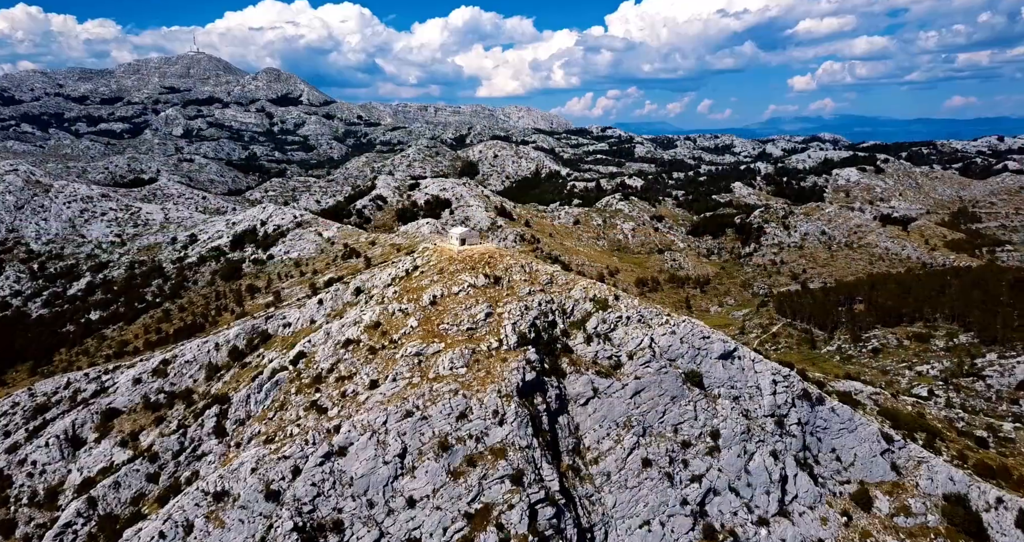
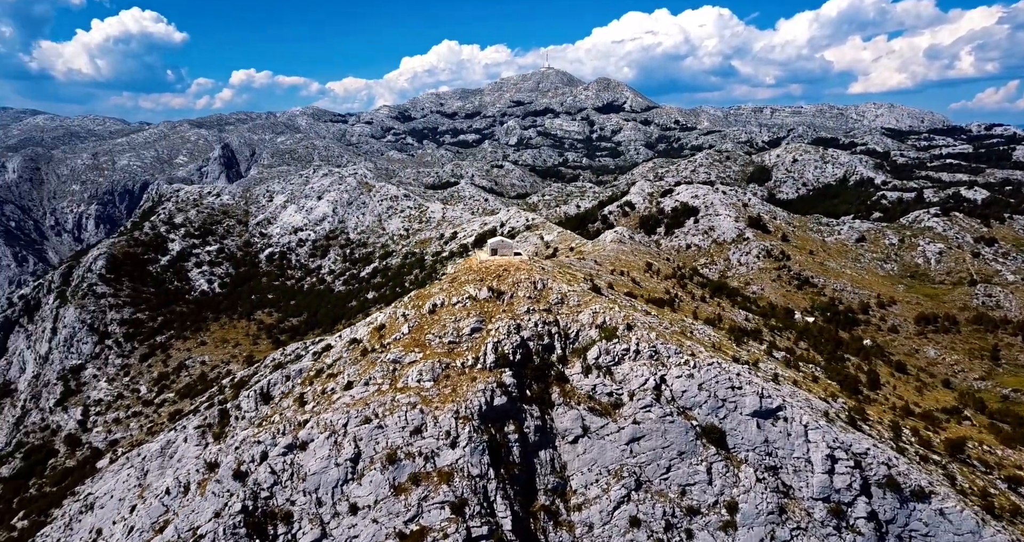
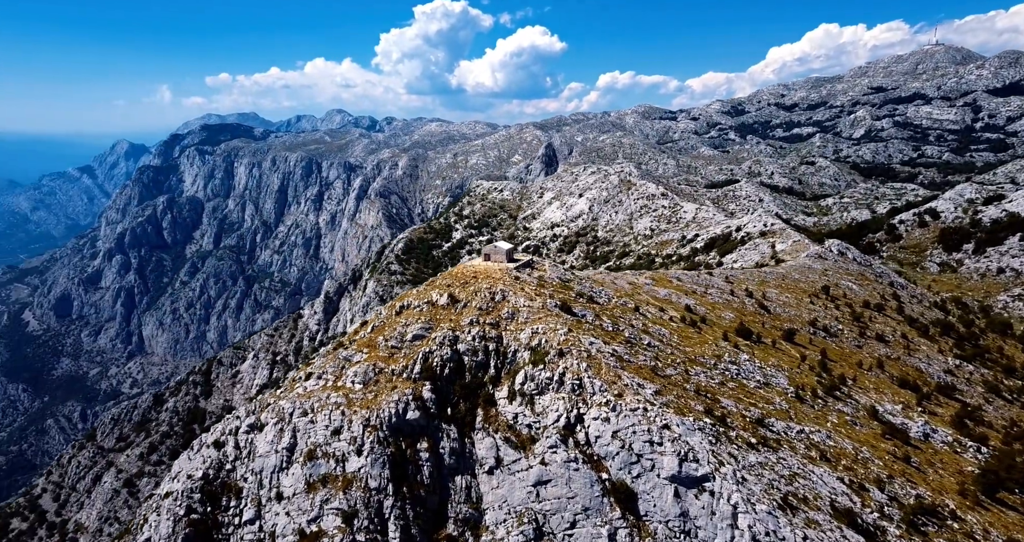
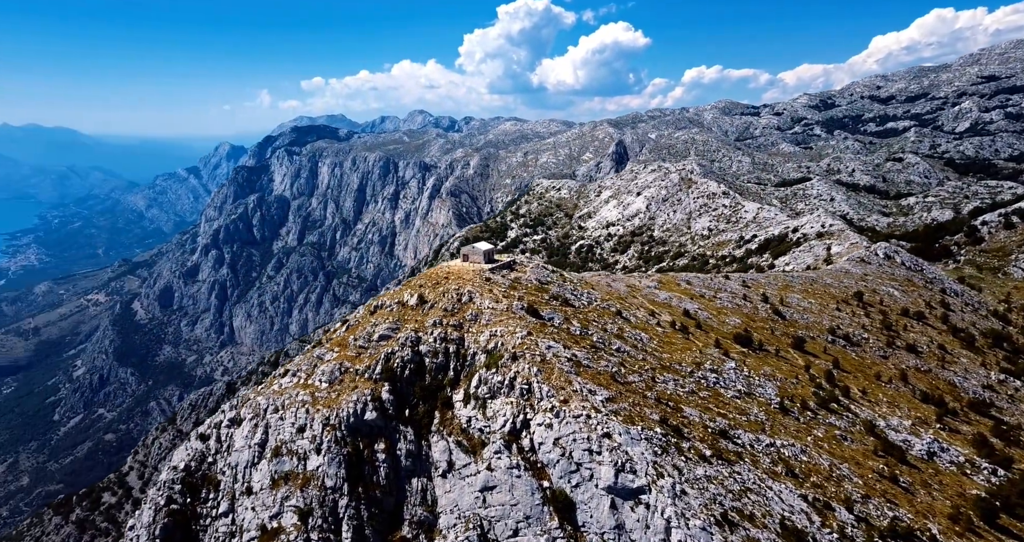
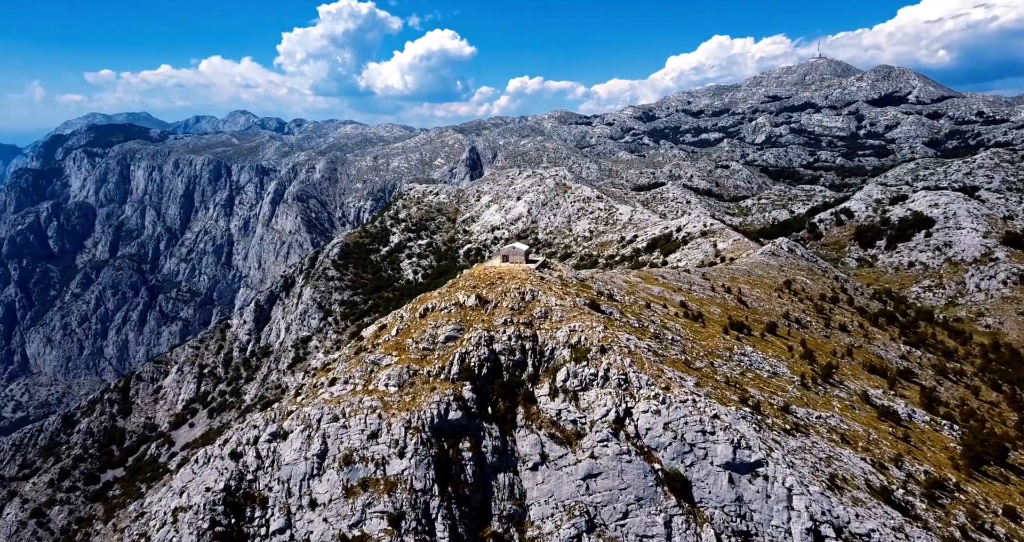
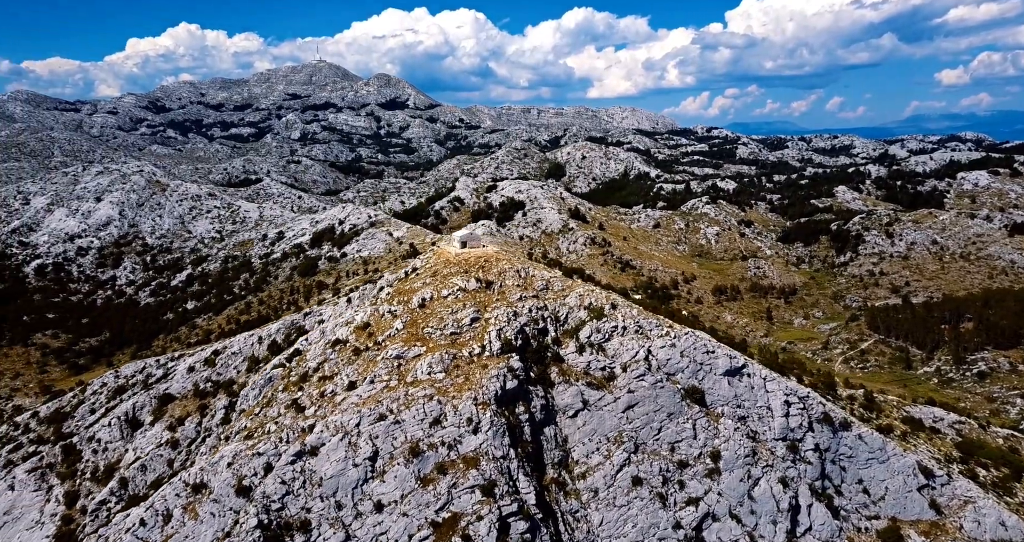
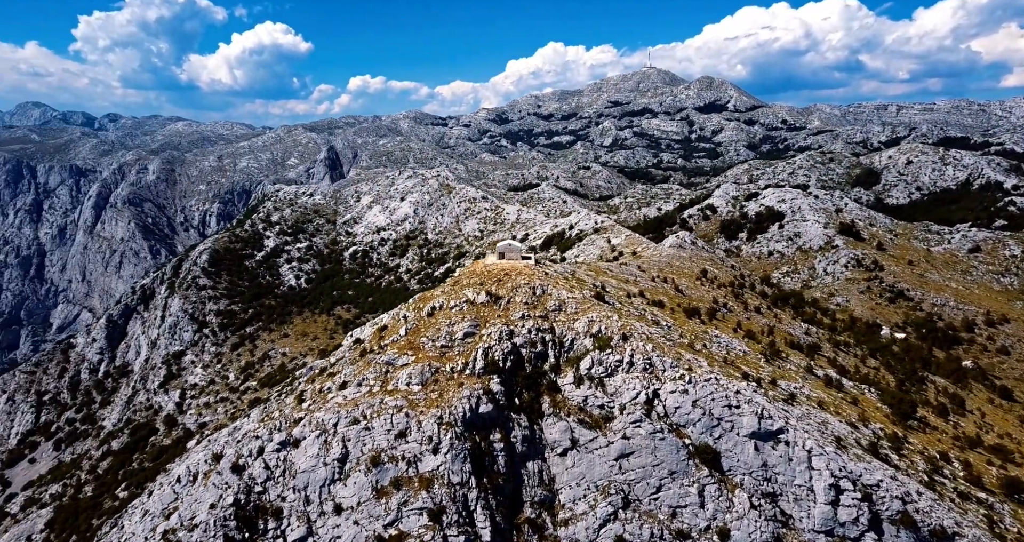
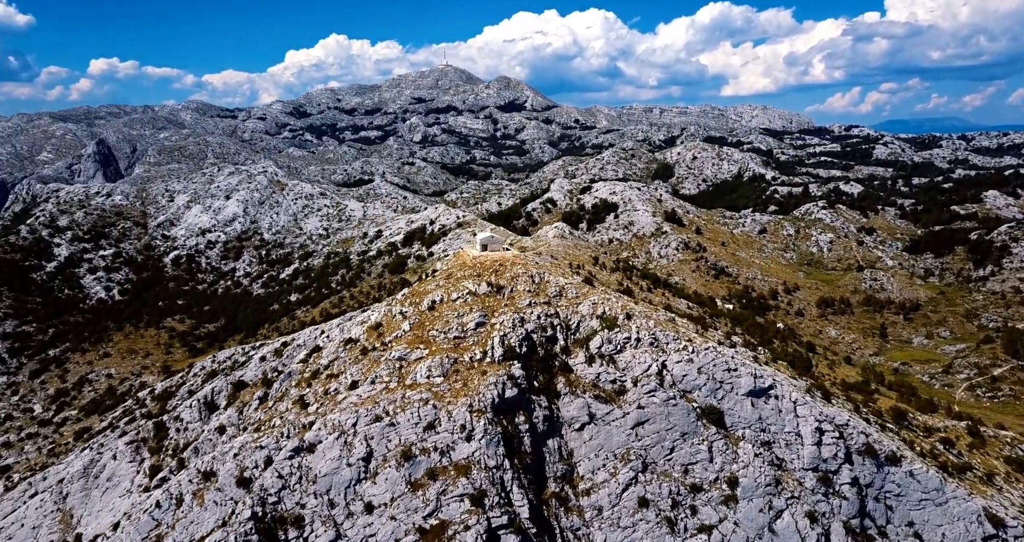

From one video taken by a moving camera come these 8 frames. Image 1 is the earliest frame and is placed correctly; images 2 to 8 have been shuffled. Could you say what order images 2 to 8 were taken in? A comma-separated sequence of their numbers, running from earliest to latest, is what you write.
6, 8, 2, 7, 5, 3, 4
